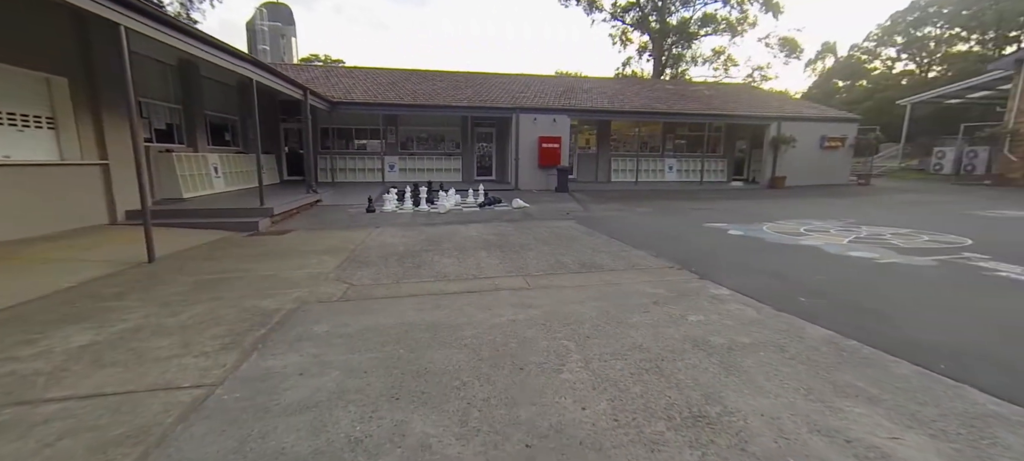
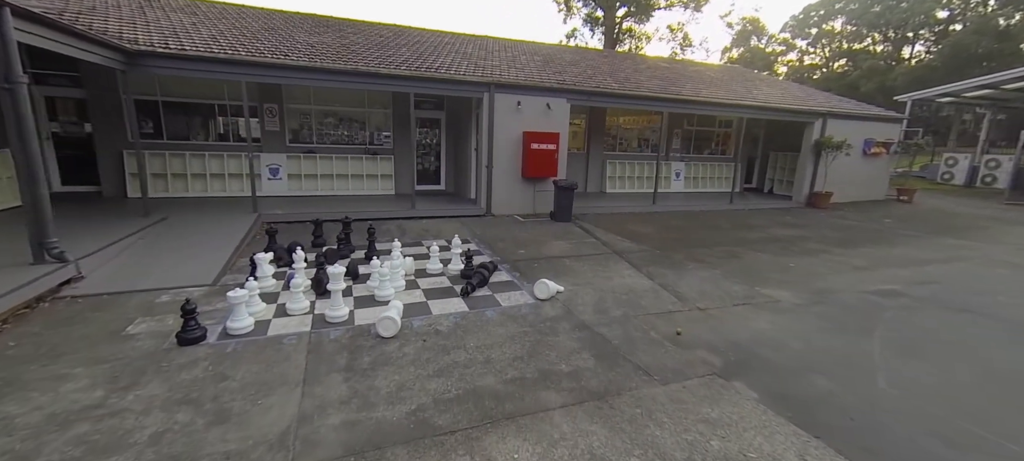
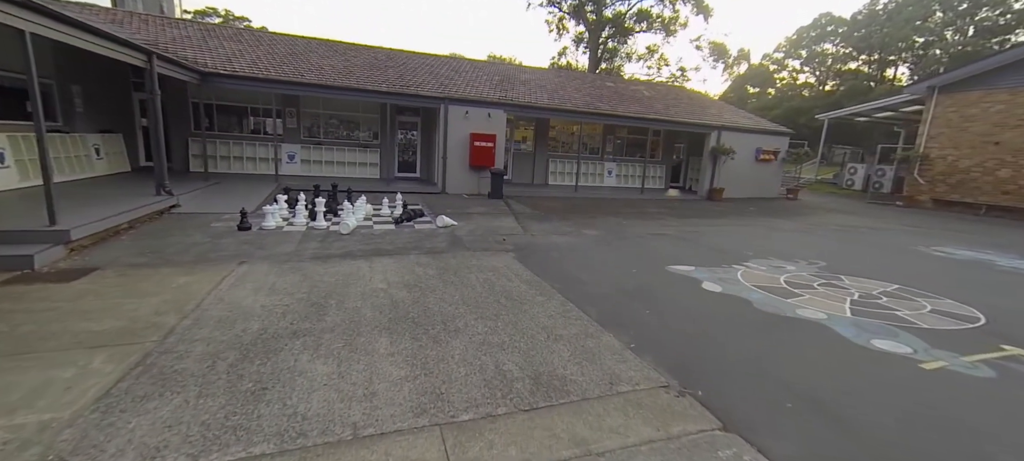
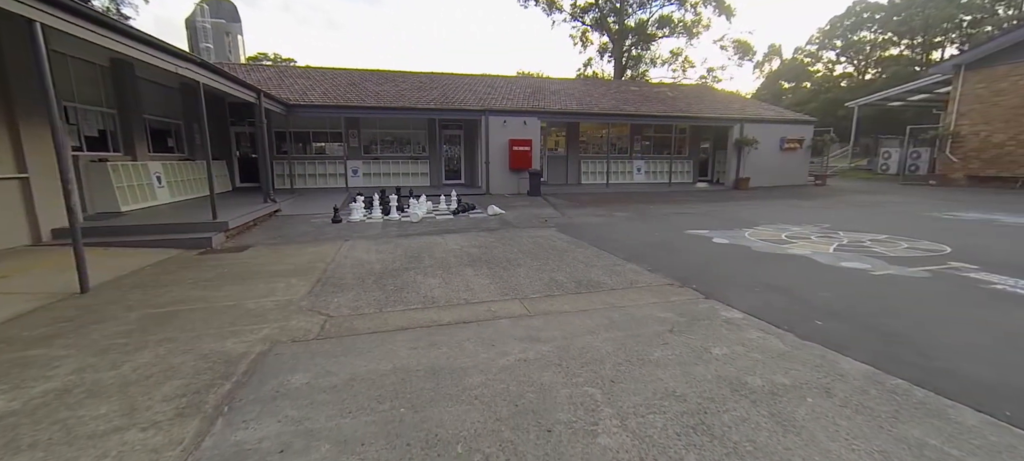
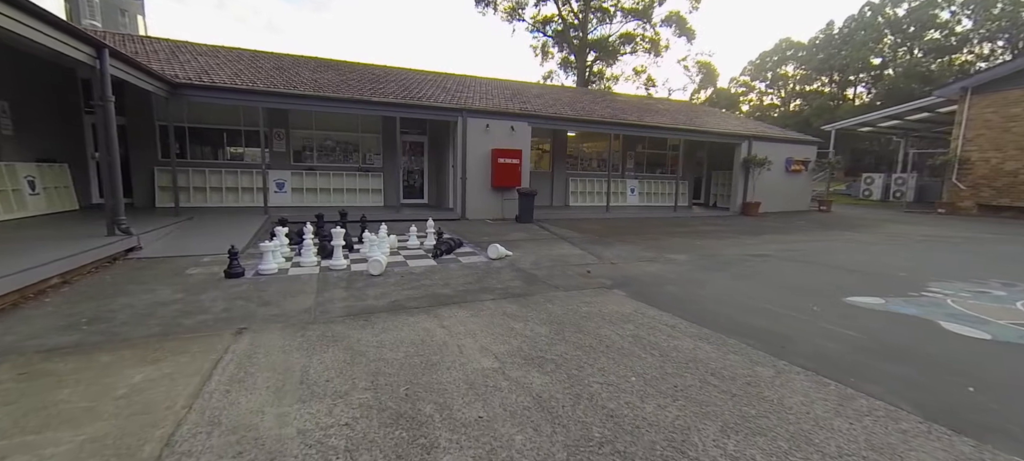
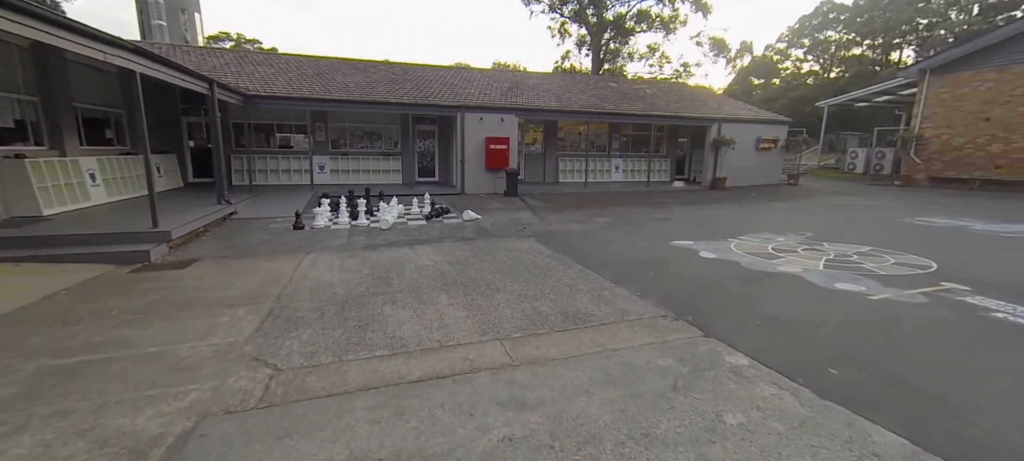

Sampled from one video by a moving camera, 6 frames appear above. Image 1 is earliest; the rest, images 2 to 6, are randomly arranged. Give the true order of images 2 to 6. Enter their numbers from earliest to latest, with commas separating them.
4, 6, 3, 5, 2
